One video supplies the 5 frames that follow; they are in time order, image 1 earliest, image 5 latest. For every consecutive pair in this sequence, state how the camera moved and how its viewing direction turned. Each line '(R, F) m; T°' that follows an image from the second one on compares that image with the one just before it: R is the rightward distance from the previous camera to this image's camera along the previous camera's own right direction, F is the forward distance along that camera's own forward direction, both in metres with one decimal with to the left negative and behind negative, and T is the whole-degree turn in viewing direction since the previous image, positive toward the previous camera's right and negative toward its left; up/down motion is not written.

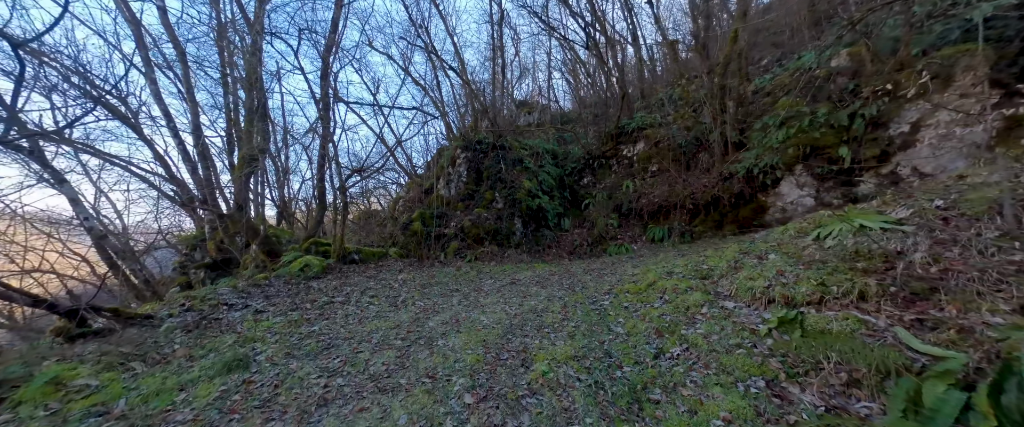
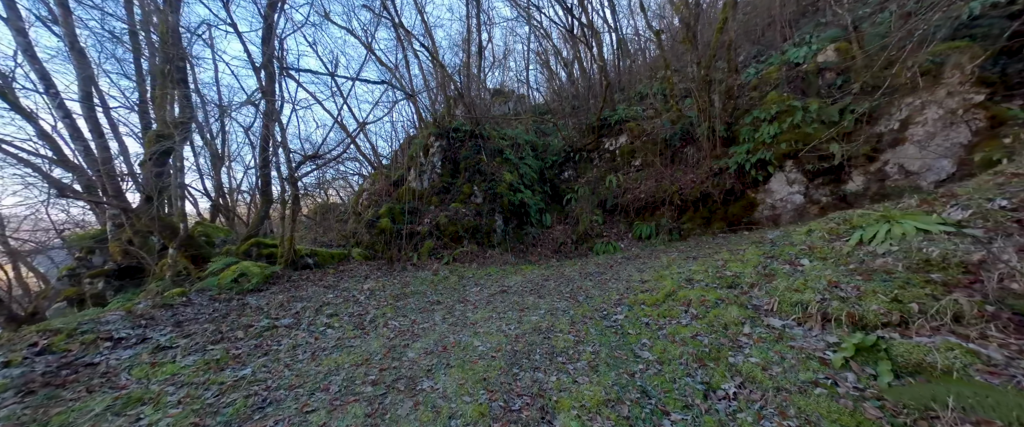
(-0.4, +0.9) m; +6°
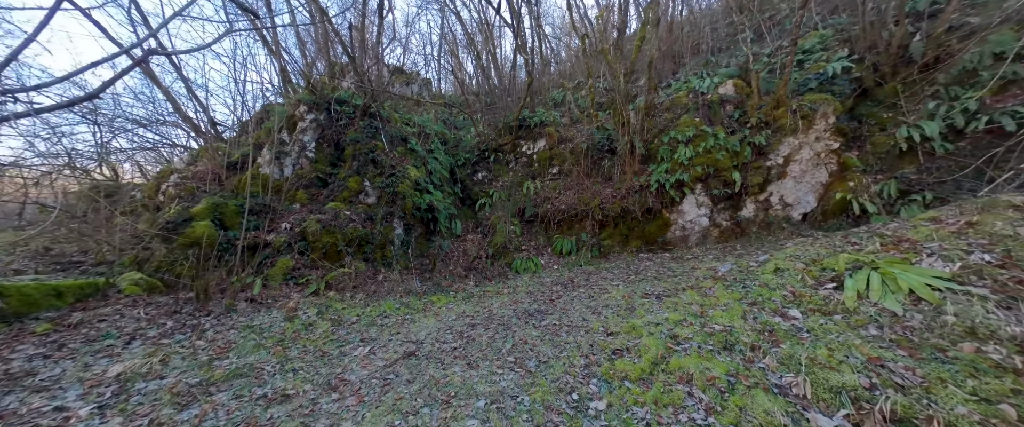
(-0.3, +1.8) m; +19°
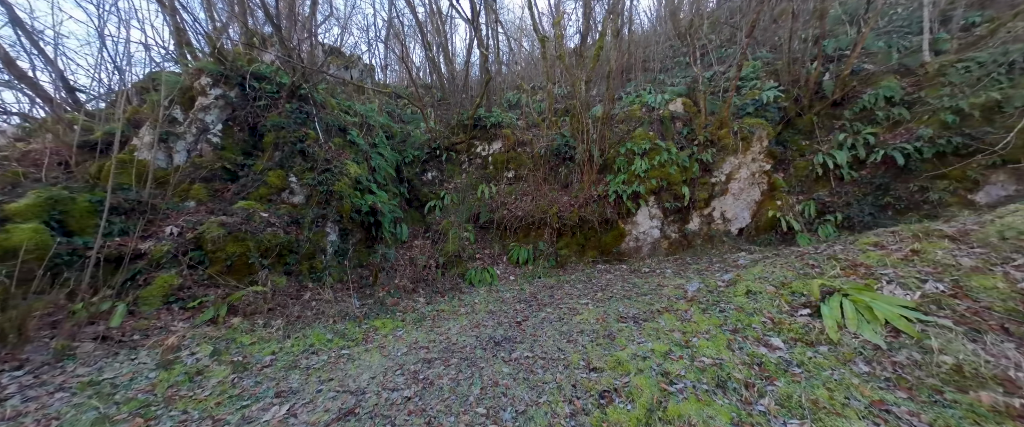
(-0.3, +0.6) m; +10°
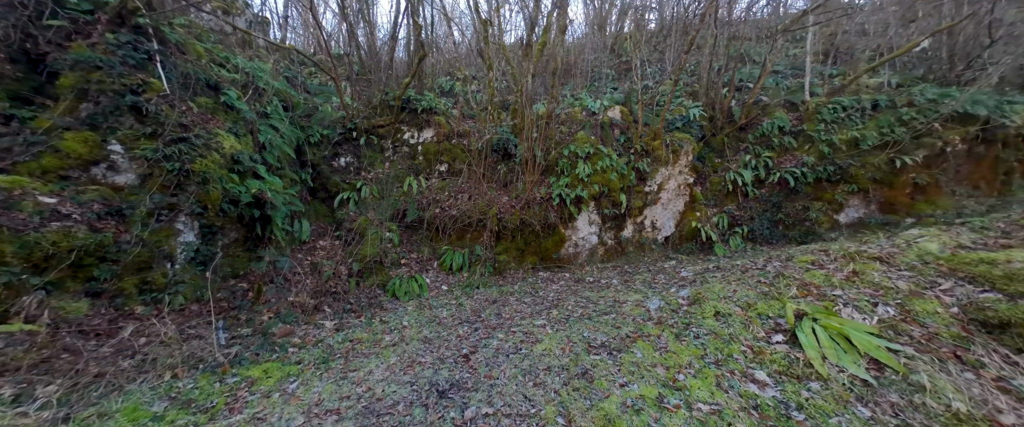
(-0.3, +1.0) m; +14°
